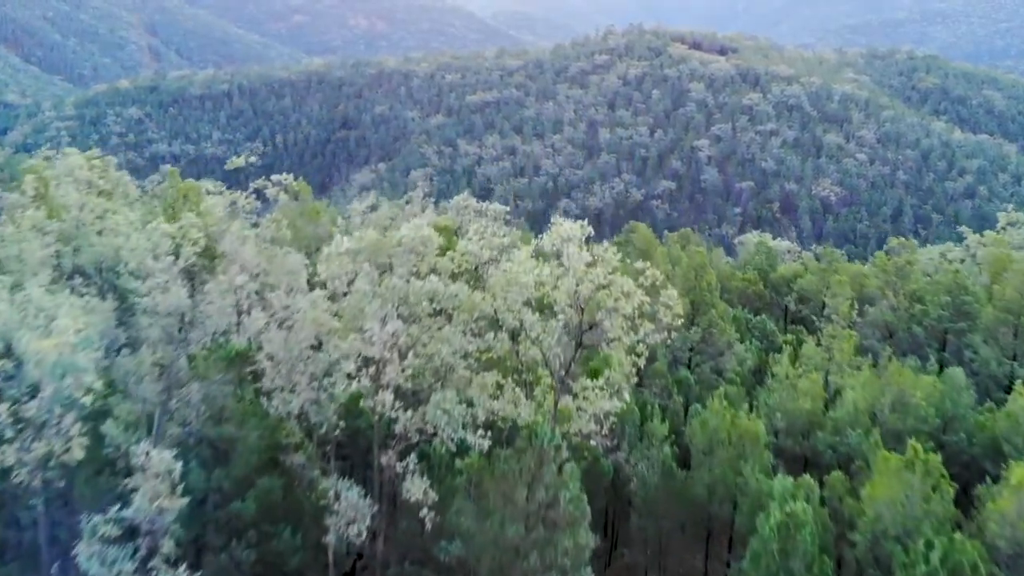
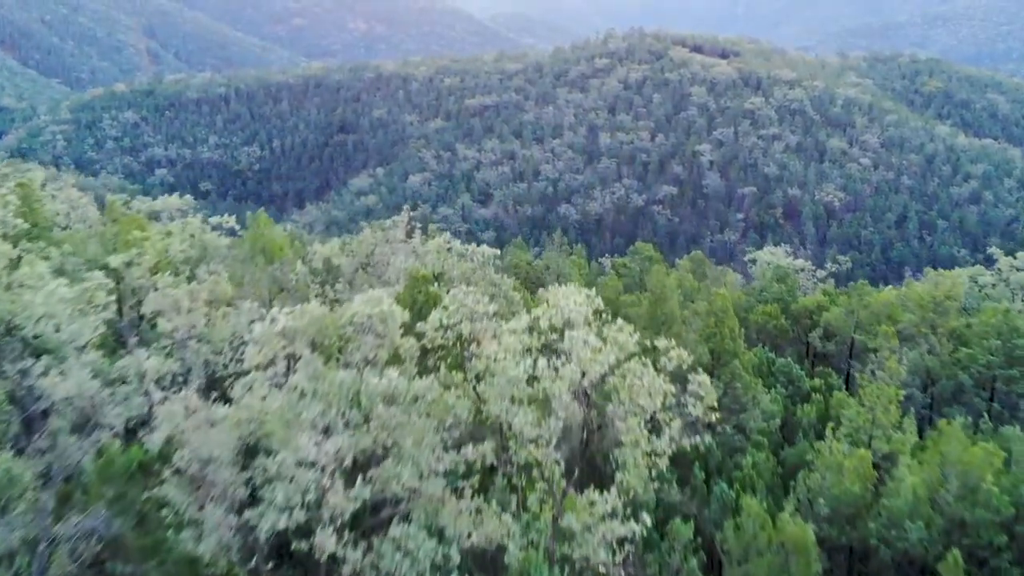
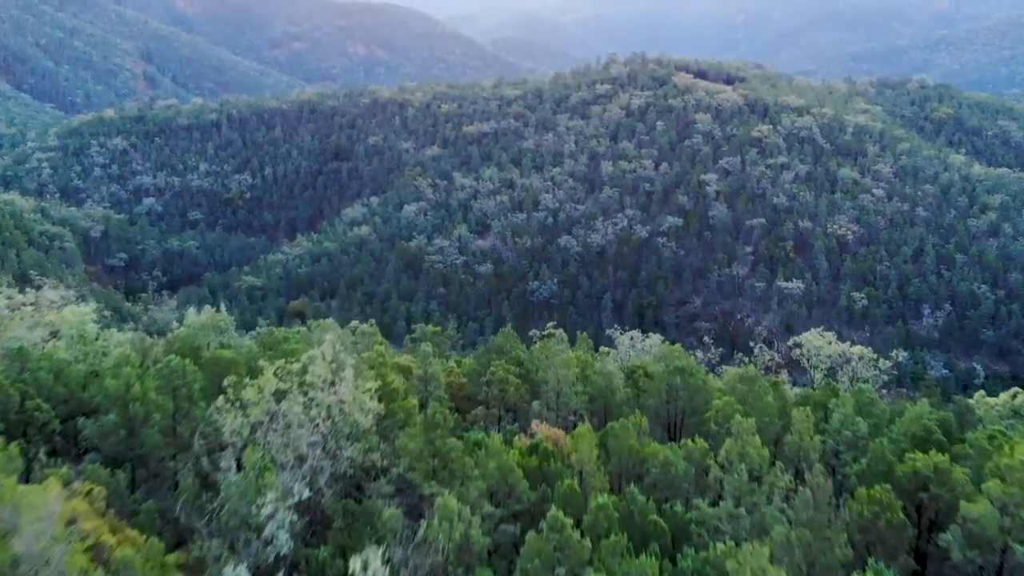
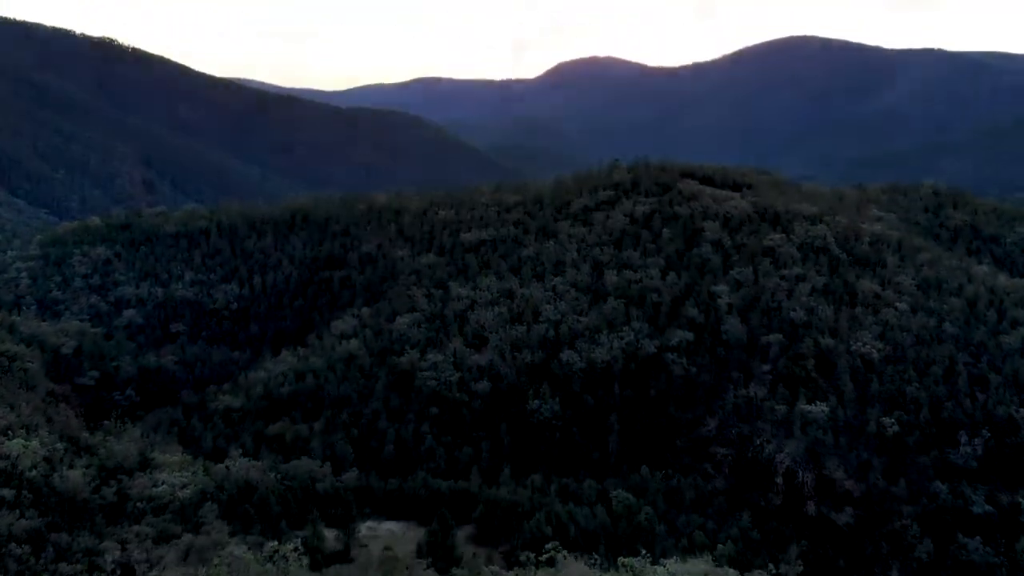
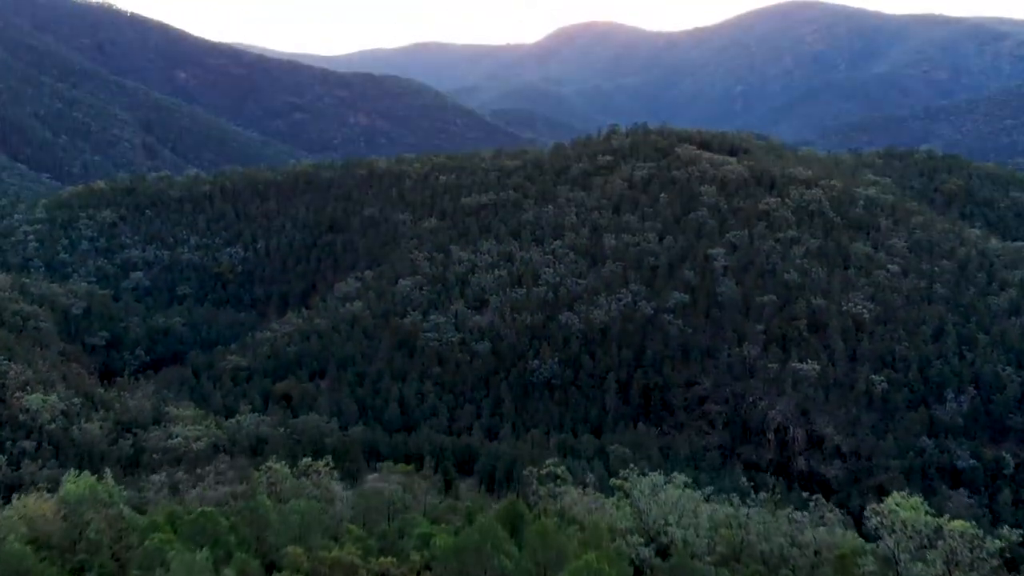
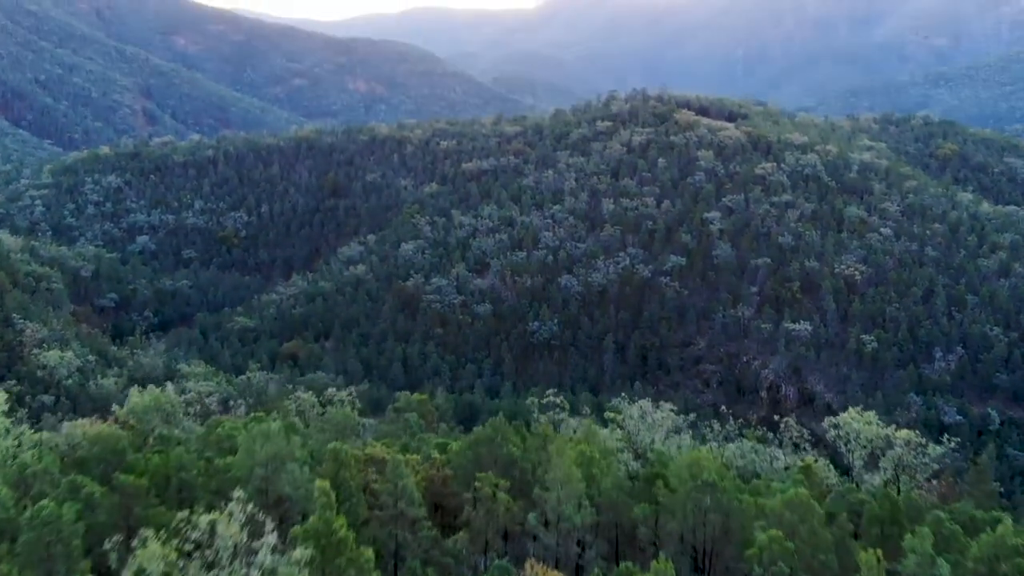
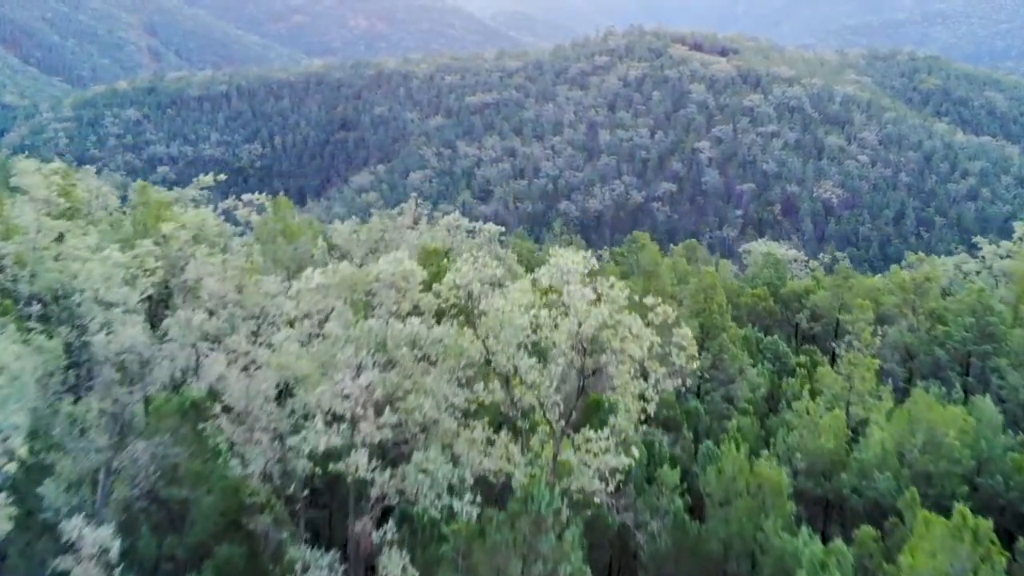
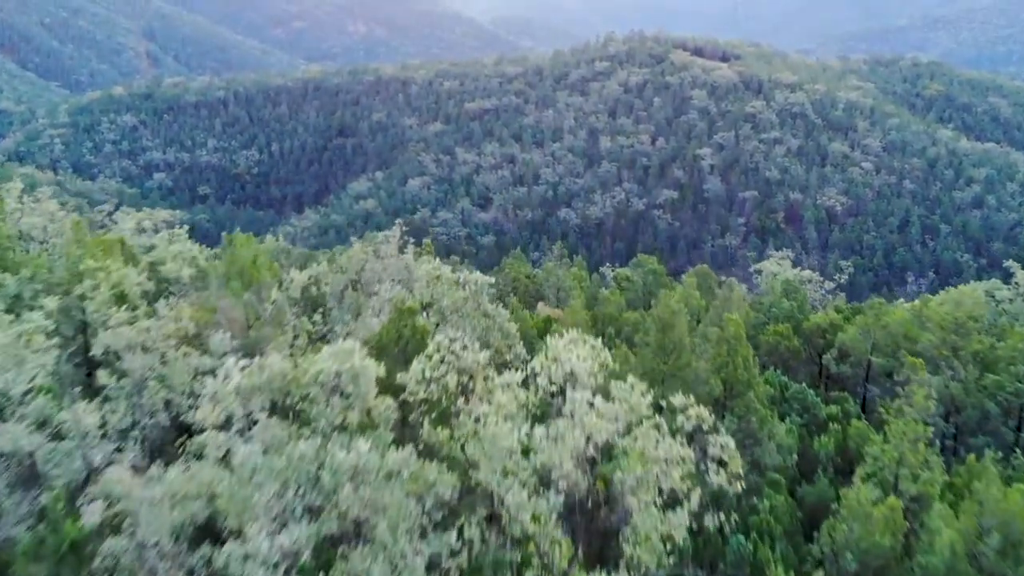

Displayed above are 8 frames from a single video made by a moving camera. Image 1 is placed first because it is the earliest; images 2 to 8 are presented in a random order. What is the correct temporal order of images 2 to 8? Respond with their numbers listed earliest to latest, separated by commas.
7, 2, 8, 3, 6, 5, 4
